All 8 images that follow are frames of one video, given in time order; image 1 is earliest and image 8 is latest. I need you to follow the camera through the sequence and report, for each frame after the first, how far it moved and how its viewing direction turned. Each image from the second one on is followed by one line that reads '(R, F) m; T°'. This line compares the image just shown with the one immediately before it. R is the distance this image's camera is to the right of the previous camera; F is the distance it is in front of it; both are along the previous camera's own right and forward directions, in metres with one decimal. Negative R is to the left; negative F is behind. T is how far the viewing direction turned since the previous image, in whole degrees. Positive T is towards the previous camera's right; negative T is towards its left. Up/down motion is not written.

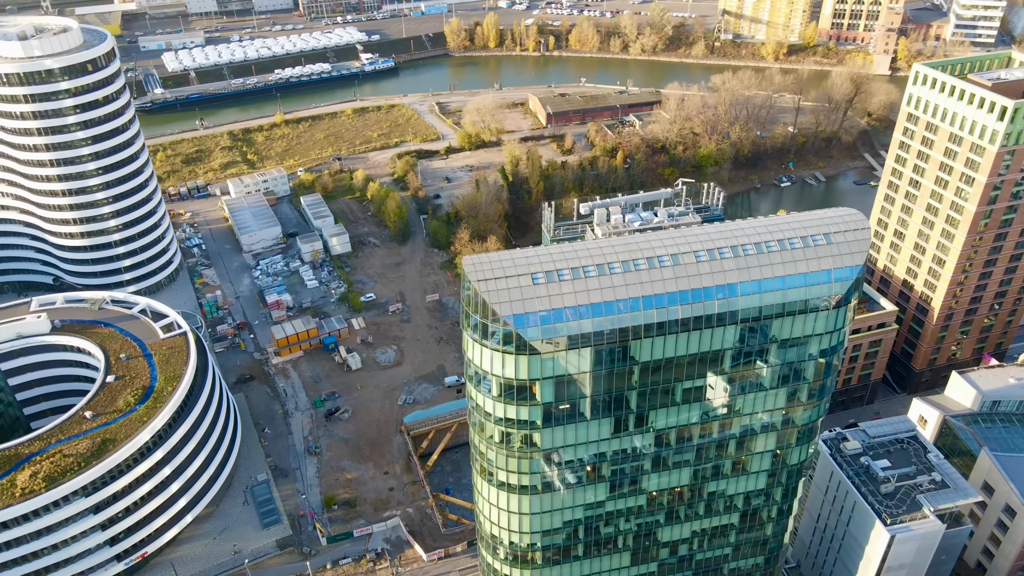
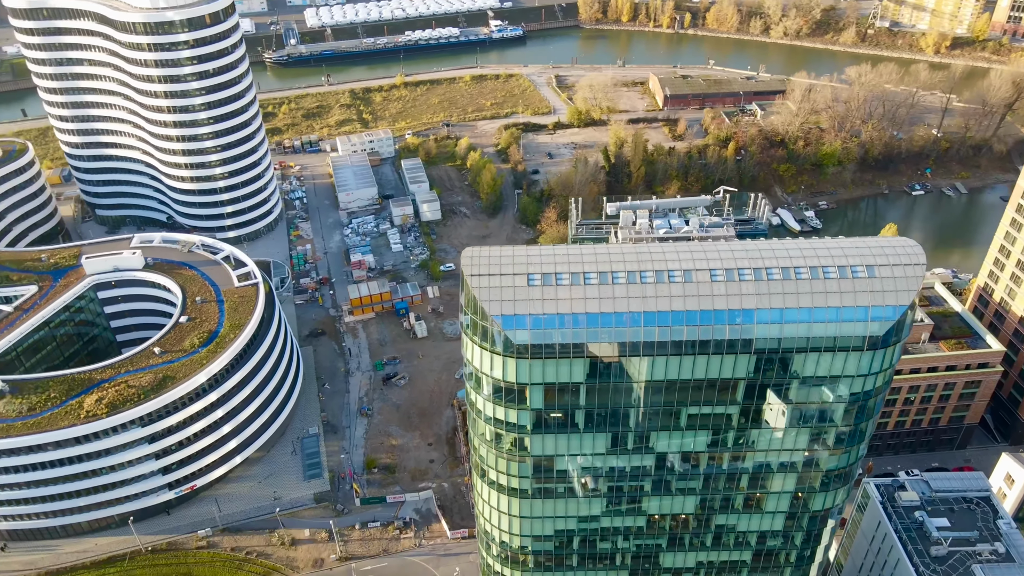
(+9.5, +3.5) m; -9°
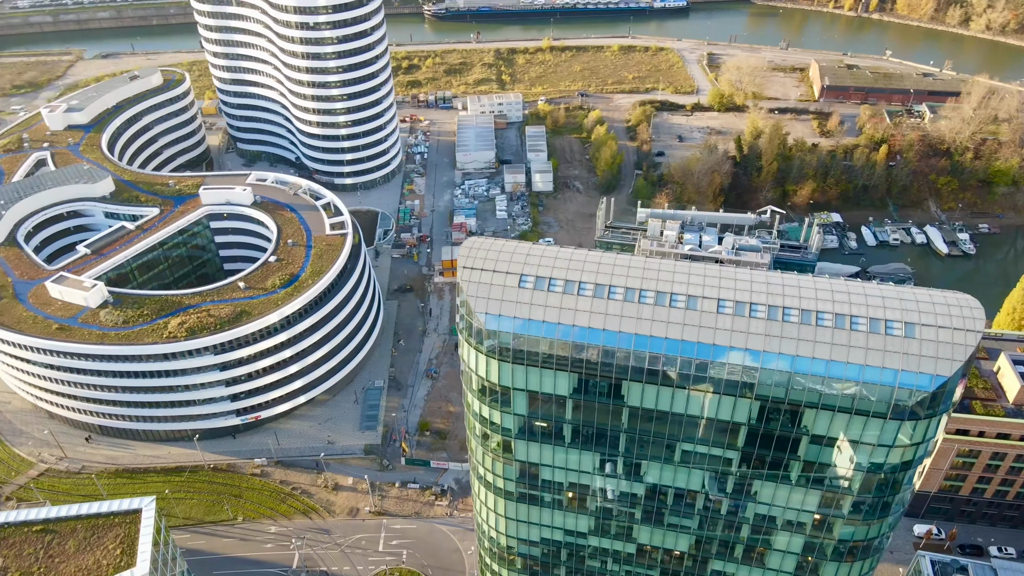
(+10.7, +4.0) m; -11°
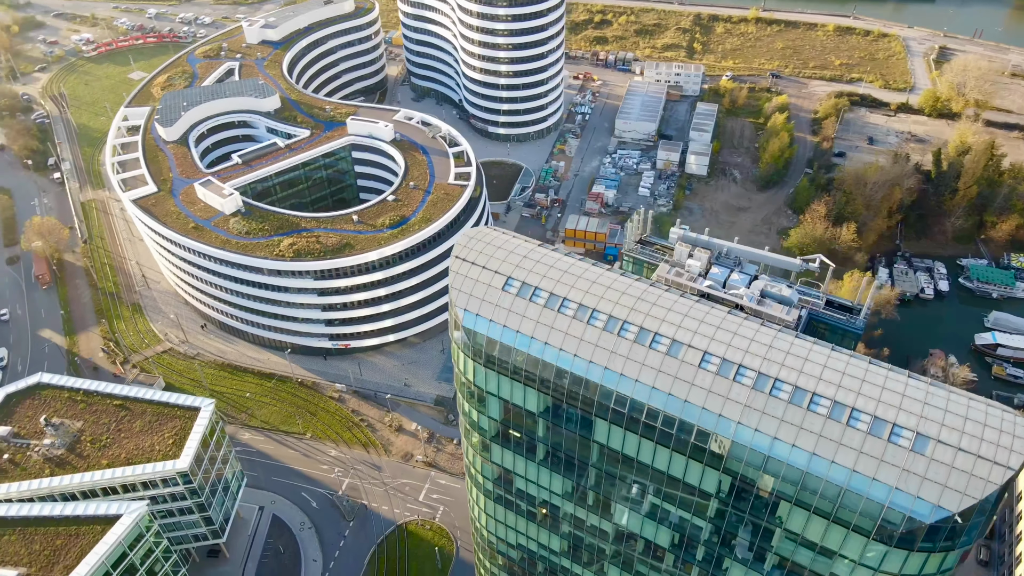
(+12.6, +5.1) m; -14°
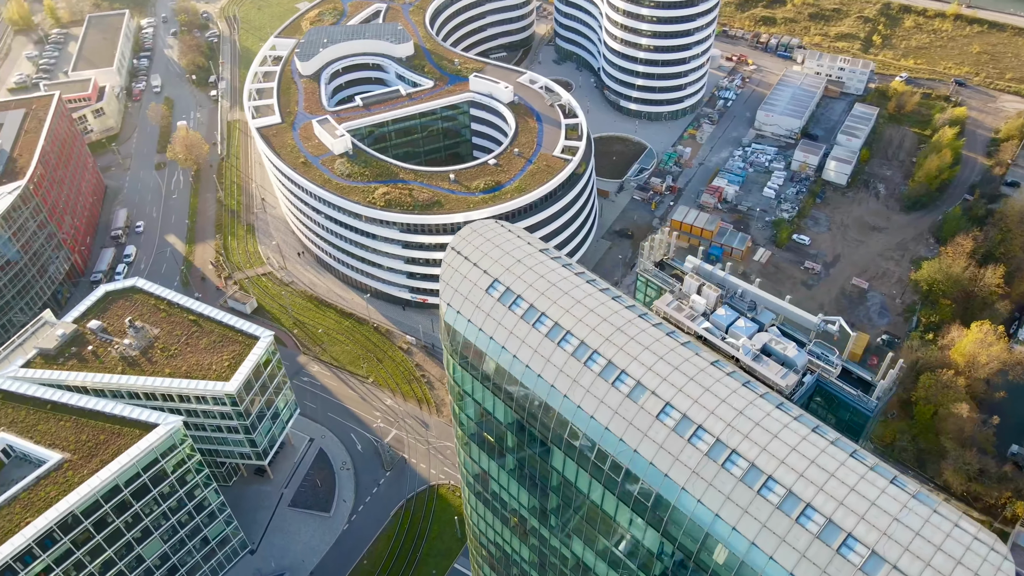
(+9.6, +3.4) m; -11°
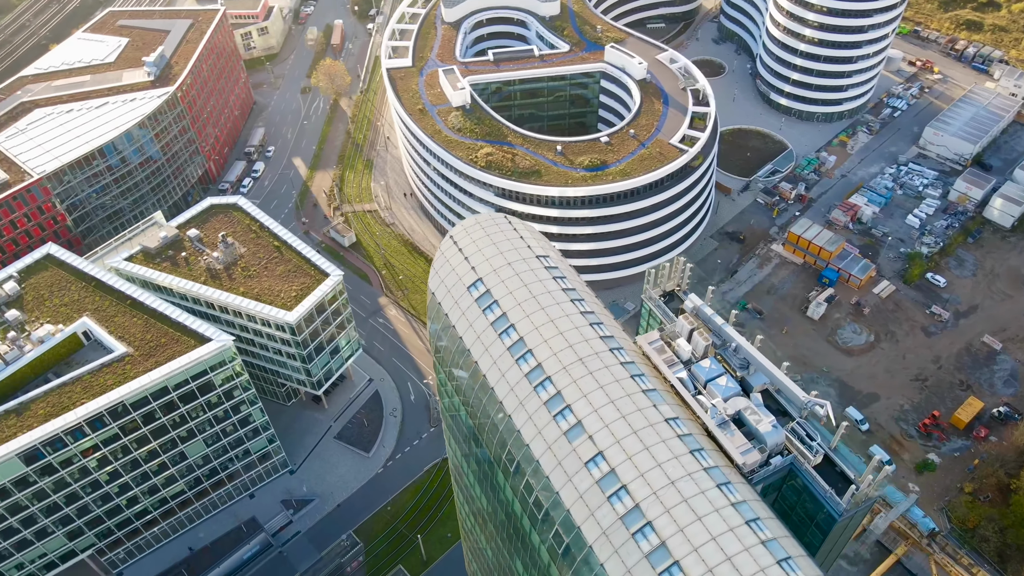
(+9.3, +3.3) m; -11°
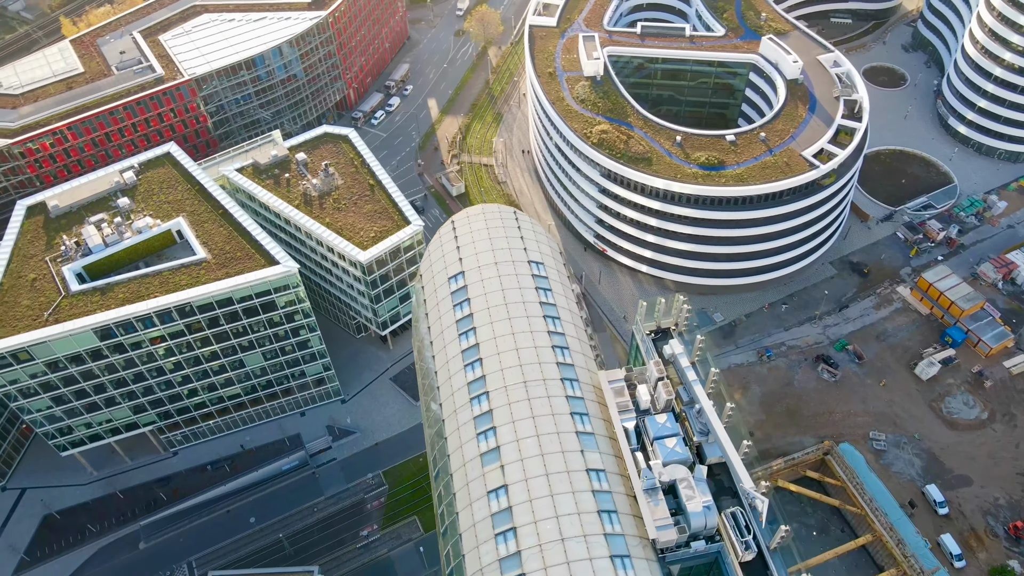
(+9.1, +3.3) m; -11°
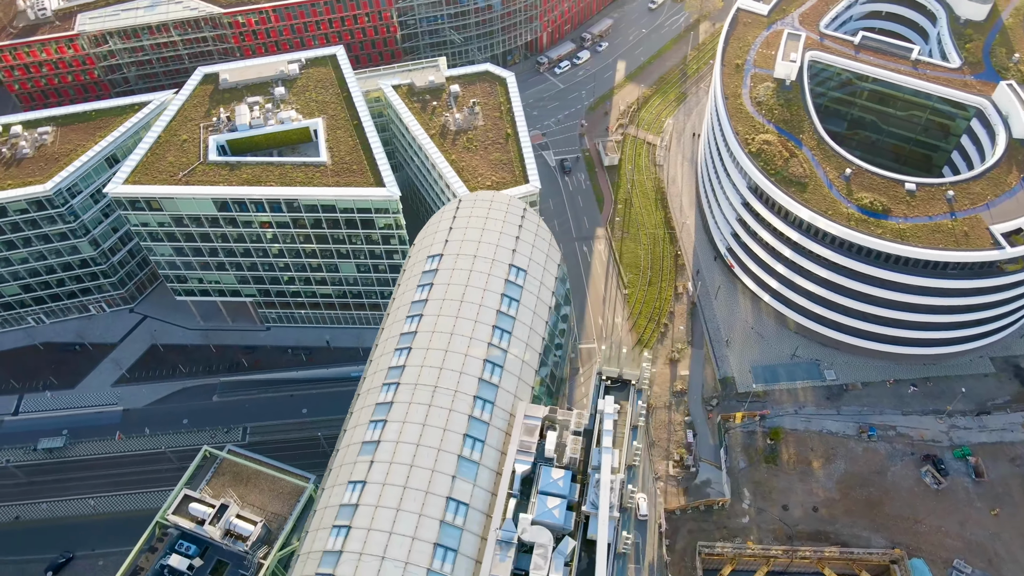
(+10.9, +4.0) m; -13°
